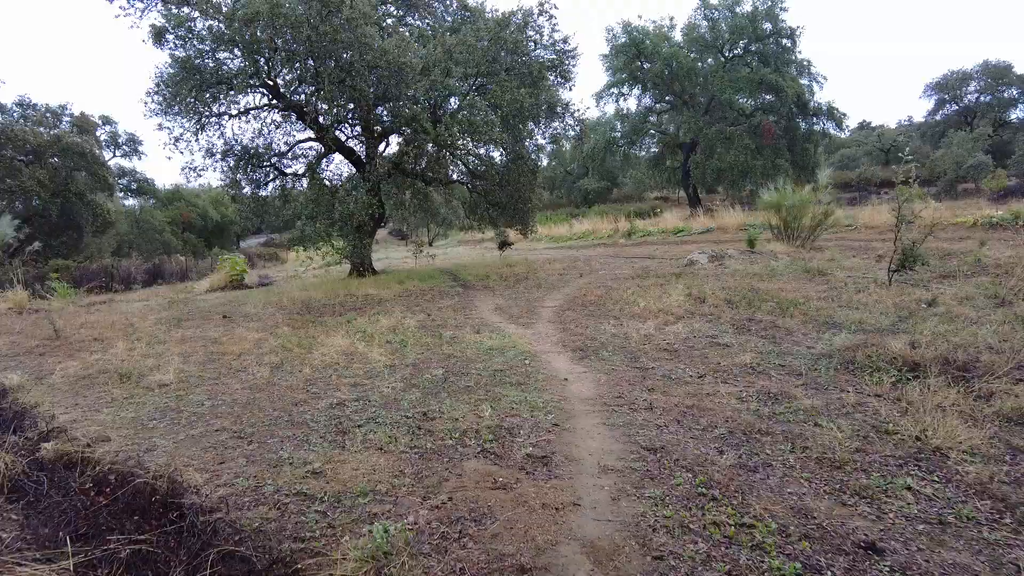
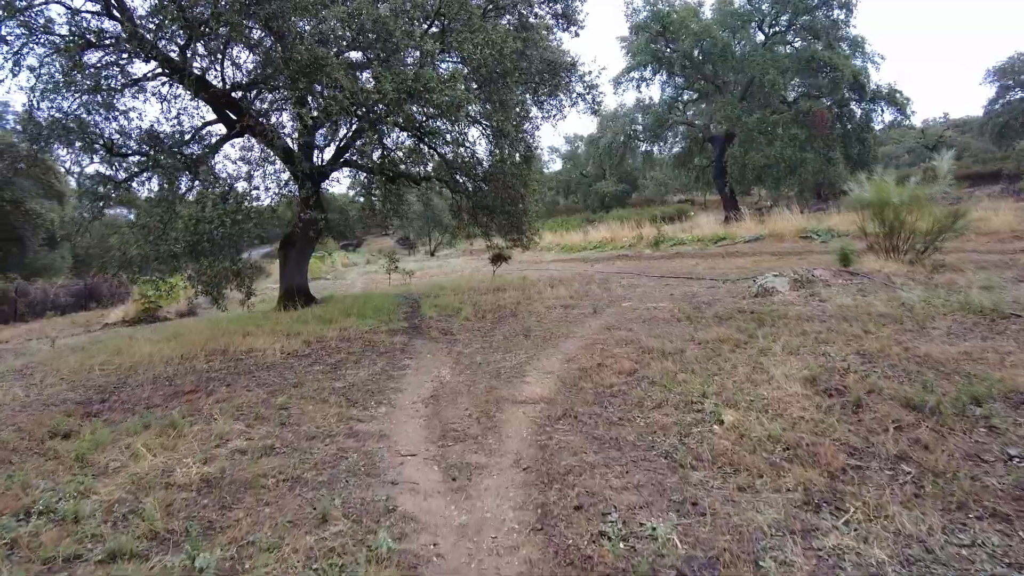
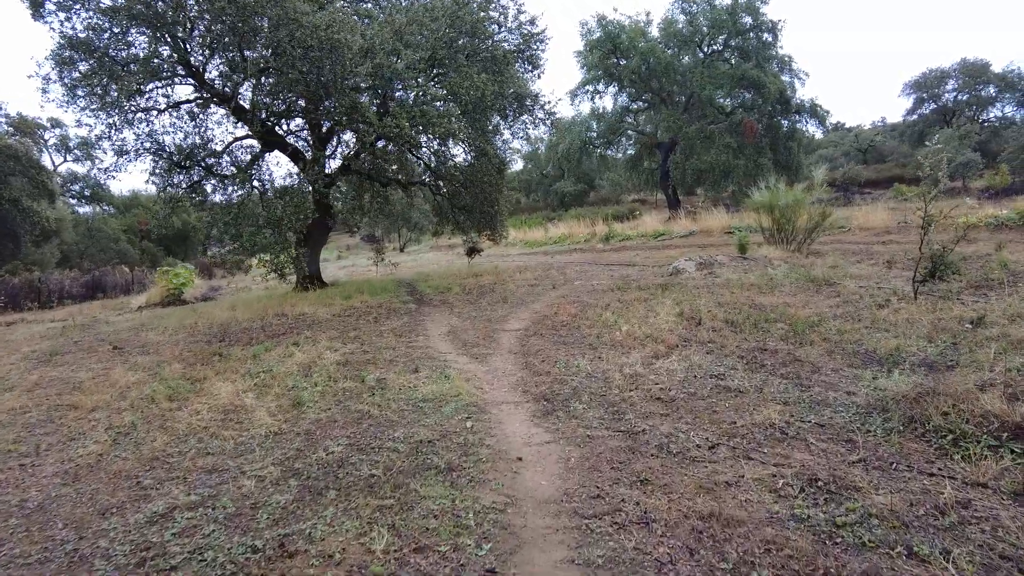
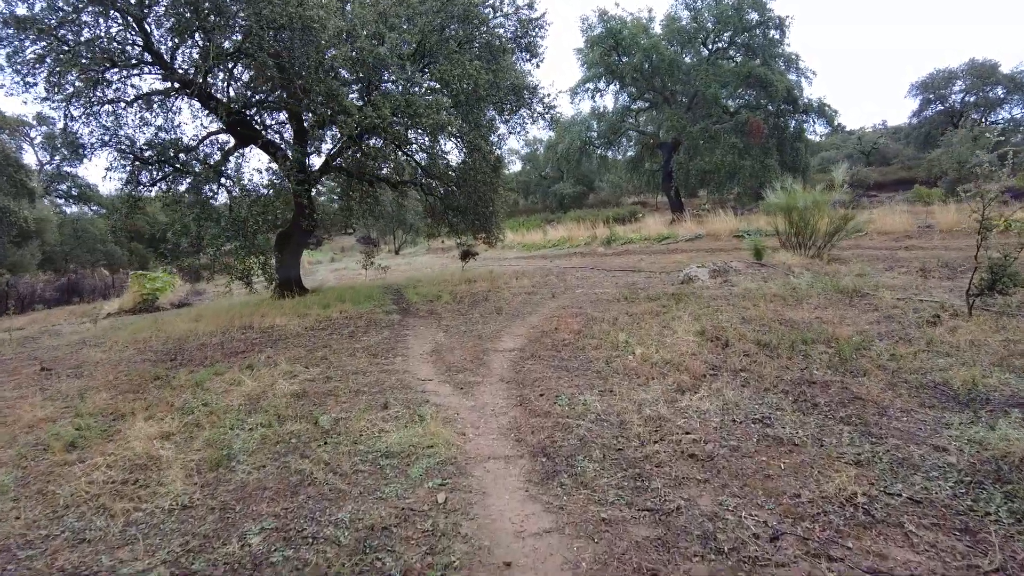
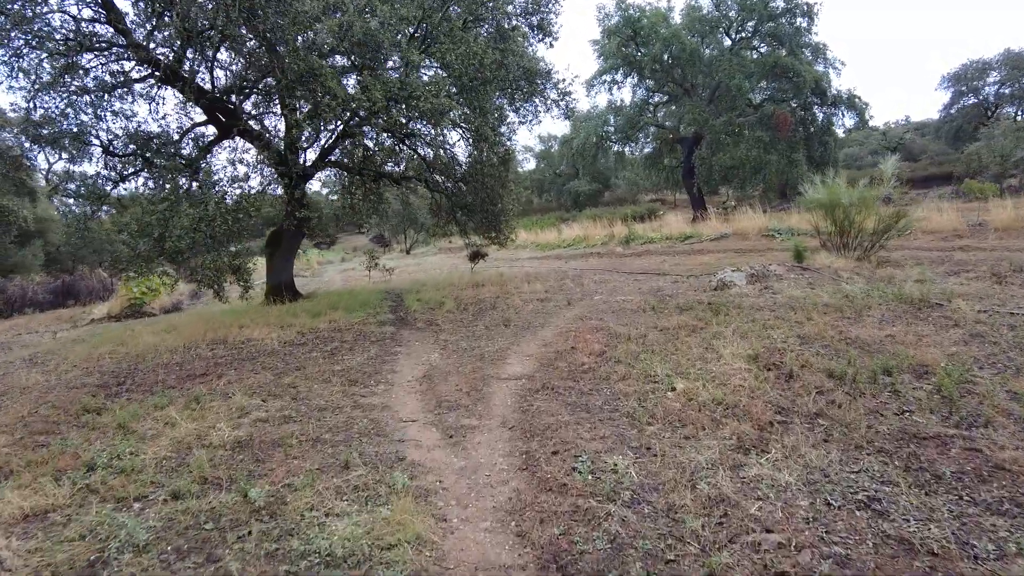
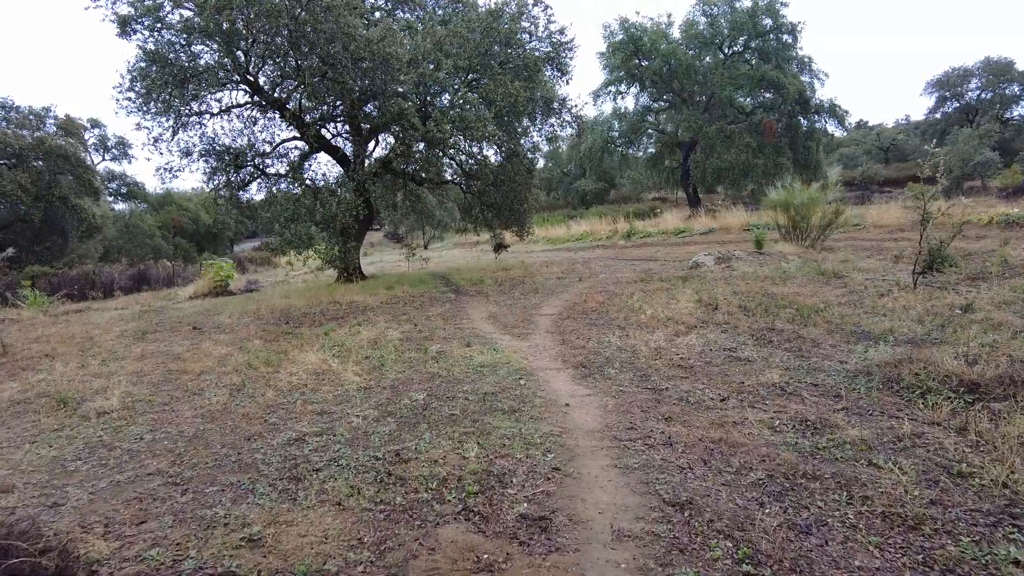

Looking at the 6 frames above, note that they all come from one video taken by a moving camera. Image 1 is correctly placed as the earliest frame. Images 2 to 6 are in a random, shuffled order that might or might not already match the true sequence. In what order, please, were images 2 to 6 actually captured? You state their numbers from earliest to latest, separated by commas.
6, 3, 4, 5, 2
